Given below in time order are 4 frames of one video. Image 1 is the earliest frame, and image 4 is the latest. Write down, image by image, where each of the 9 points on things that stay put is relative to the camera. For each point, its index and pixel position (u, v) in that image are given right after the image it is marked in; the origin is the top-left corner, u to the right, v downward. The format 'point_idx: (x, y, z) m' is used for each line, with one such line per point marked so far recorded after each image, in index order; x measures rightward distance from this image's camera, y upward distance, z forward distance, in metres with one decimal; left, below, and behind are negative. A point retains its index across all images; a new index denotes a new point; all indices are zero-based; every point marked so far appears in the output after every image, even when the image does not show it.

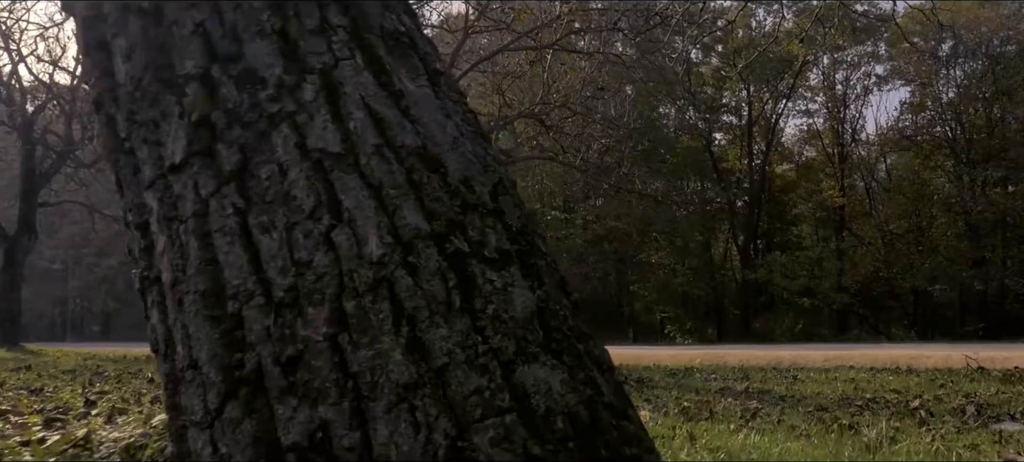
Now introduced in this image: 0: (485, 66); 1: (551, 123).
0: (-0.4, +2.7, +15.3) m
1: (+0.6, +1.8, +15.3) m
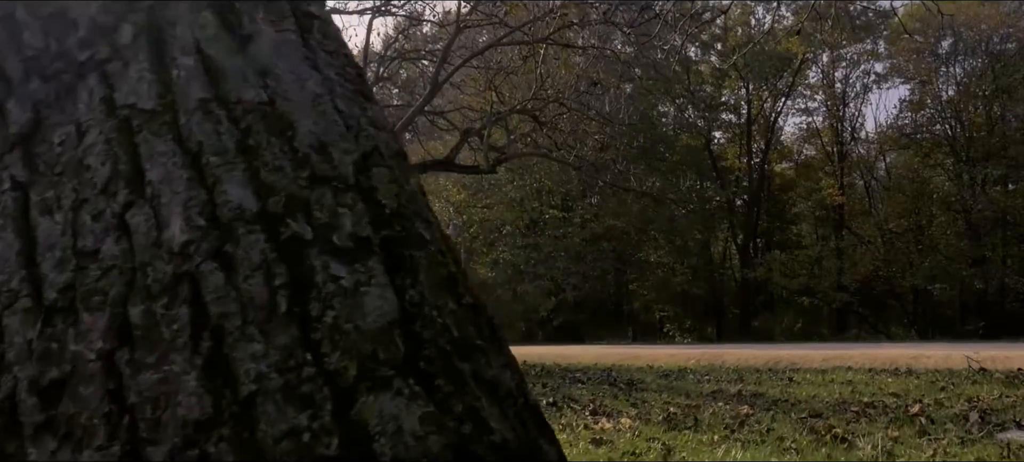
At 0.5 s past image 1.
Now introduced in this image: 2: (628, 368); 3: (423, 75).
0: (-0.6, +2.7, +15.0) m
1: (+0.5, +1.8, +15.0) m
2: (+1.3, -1.6, +11.1) m
3: (-1.5, +2.6, +15.5) m
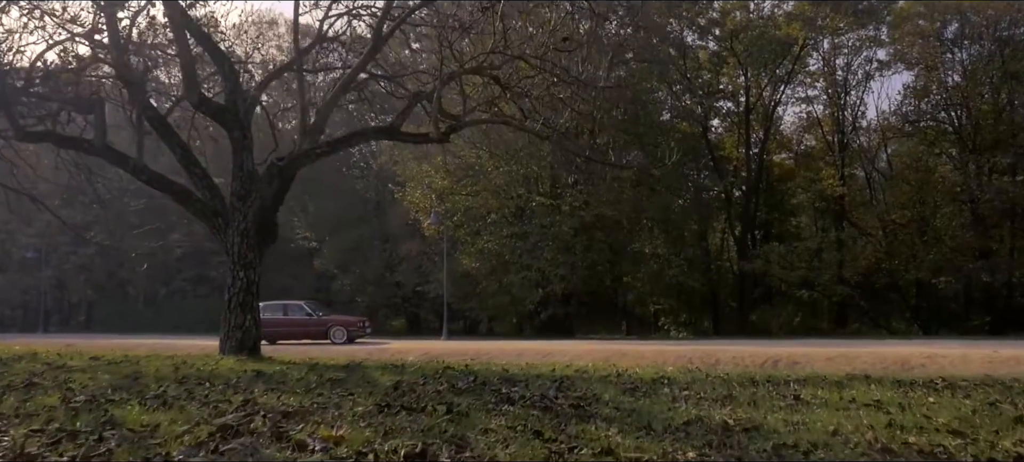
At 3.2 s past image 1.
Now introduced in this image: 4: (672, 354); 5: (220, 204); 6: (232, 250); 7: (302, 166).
0: (-1.1, +3.0, +13.0) m
1: (0.0, +2.1, +13.0) m
2: (+0.8, -1.4, +9.2) m
3: (-2.0, +2.9, +13.5) m
4: (+3.1, -2.4, +18.3) m
5: (-3.7, +0.3, +11.8) m
6: (-3.5, -0.2, +11.6) m
7: (-2.7, +0.8, +11.8) m
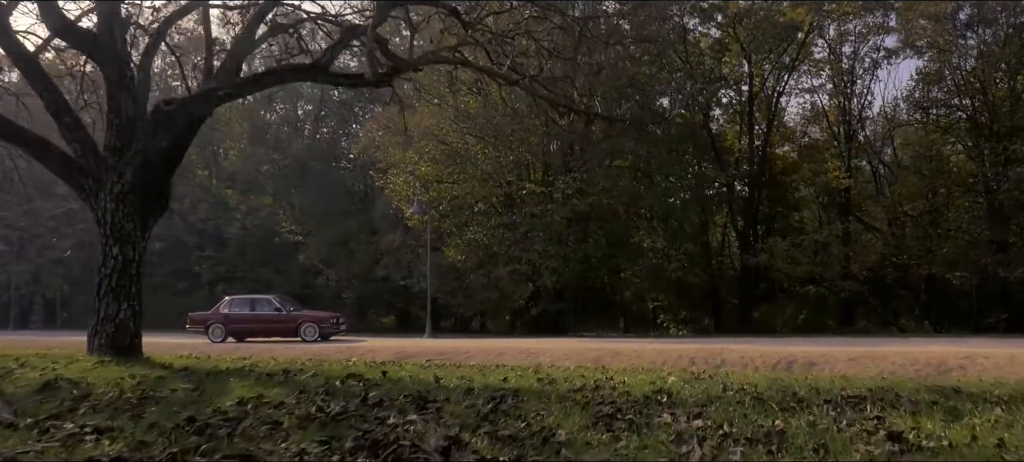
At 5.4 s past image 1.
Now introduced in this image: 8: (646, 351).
0: (-1.5, +3.3, +10.5) m
1: (-0.4, +2.4, +10.5) m
2: (+0.3, -1.1, +6.7) m
3: (-2.4, +3.2, +11.0) m
4: (+2.7, -2.0, +15.8) m
5: (-4.1, +0.7, +9.3) m
6: (-3.9, +0.1, +9.1) m
7: (-3.1, +1.2, +9.3) m
8: (+2.3, -2.1, +16.6) m
